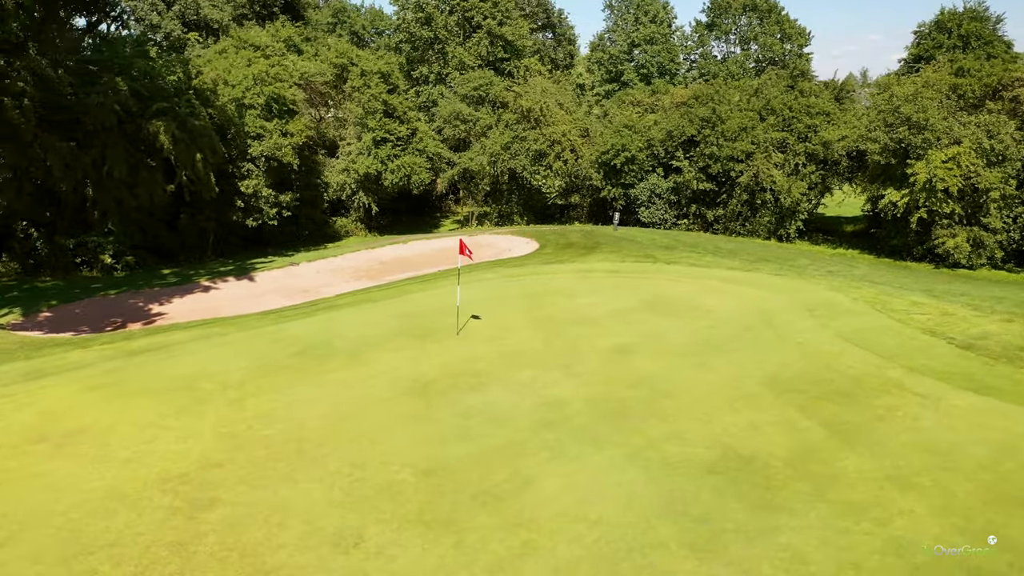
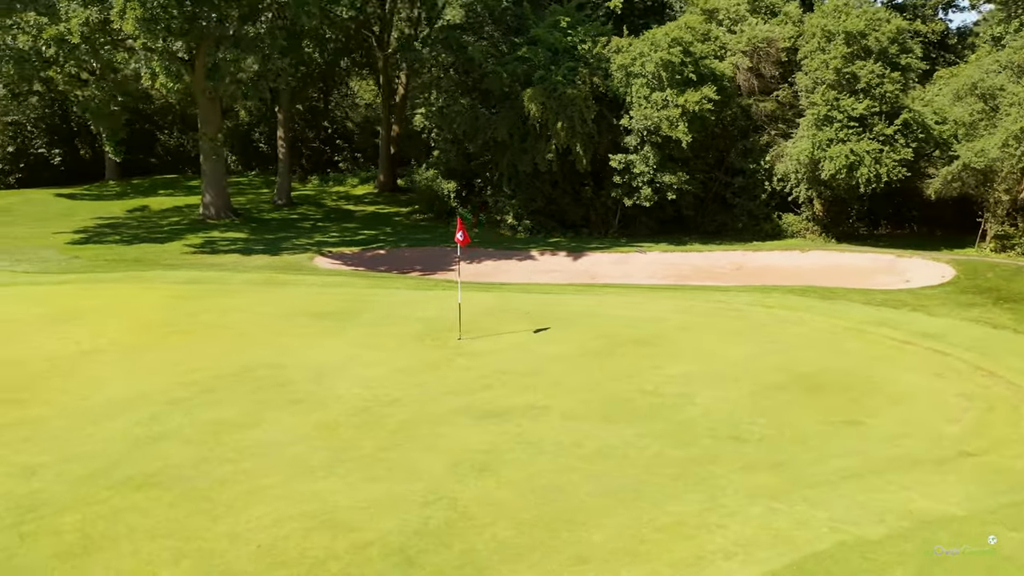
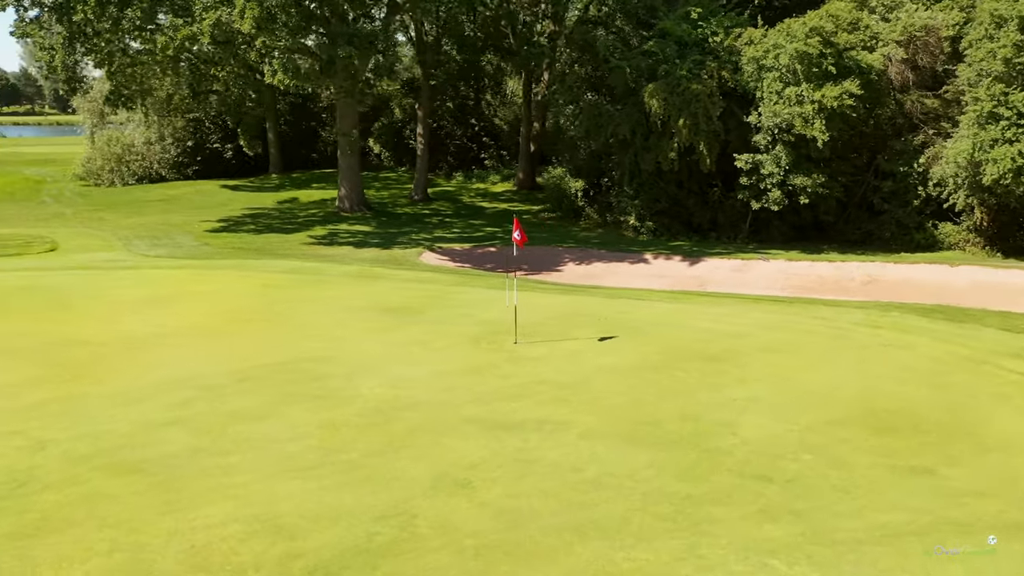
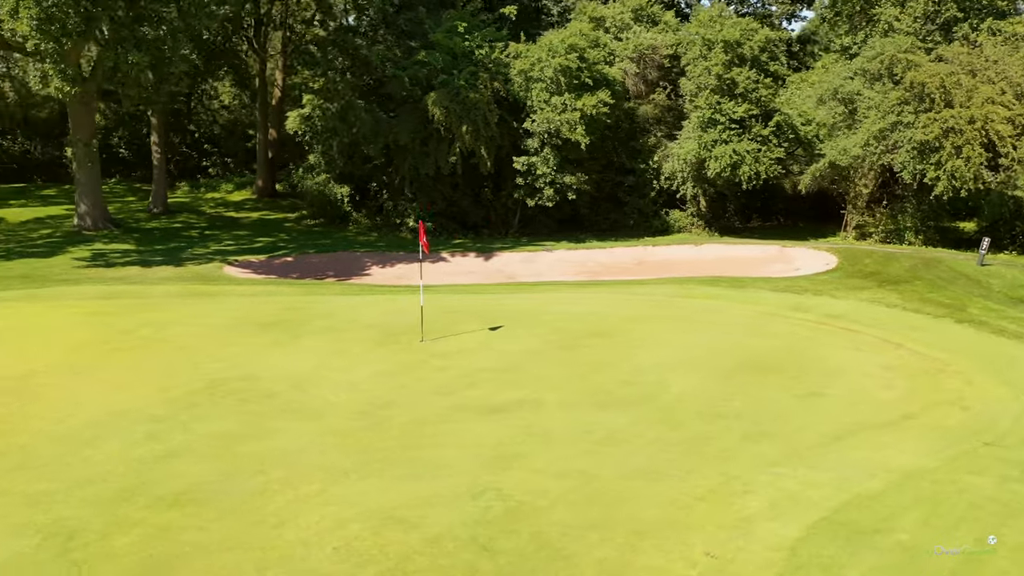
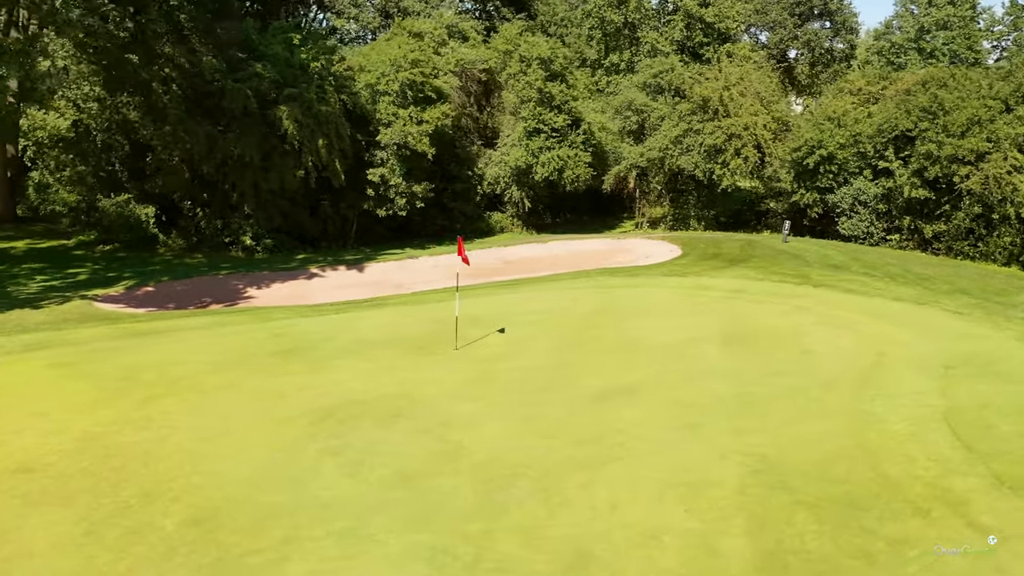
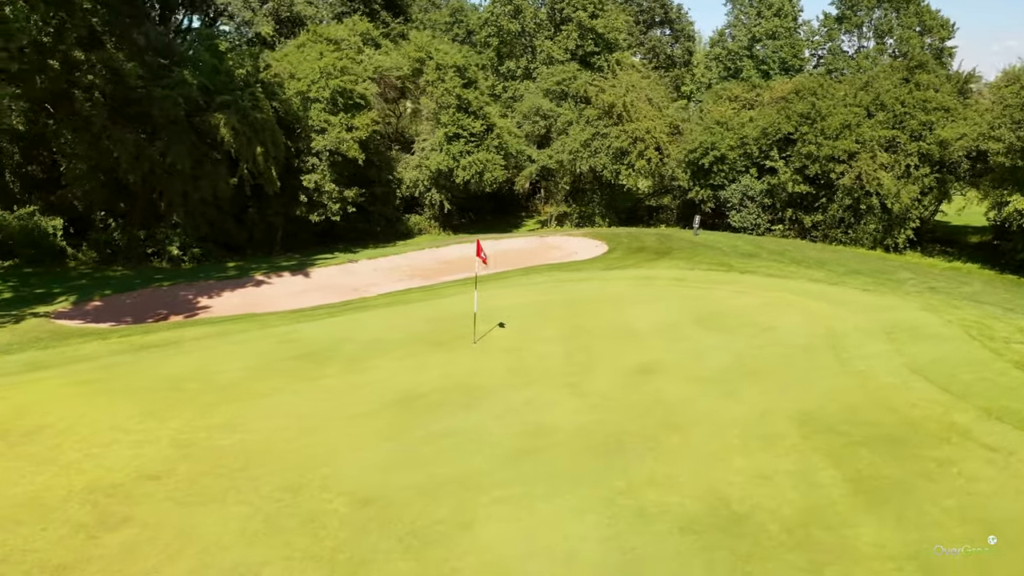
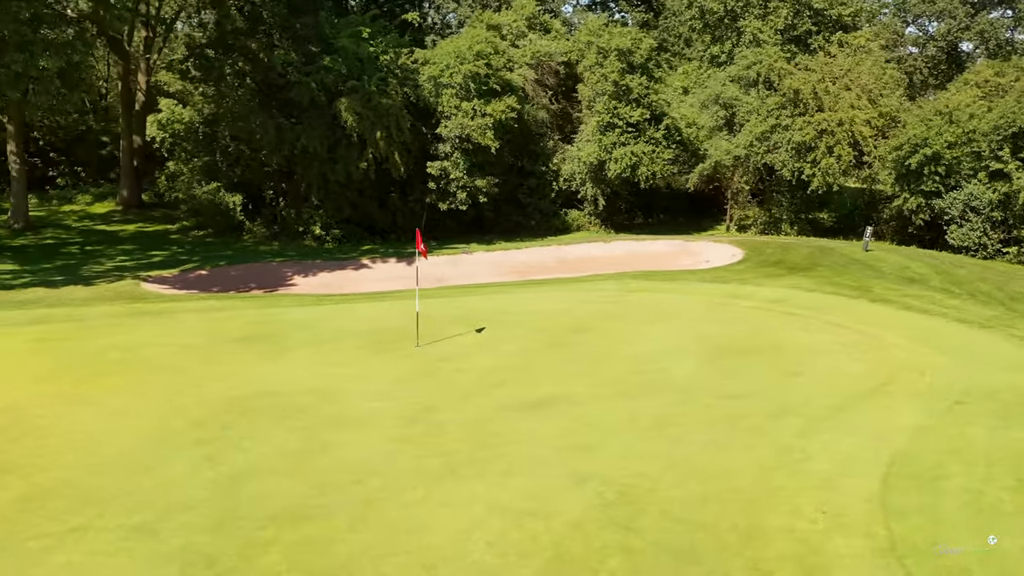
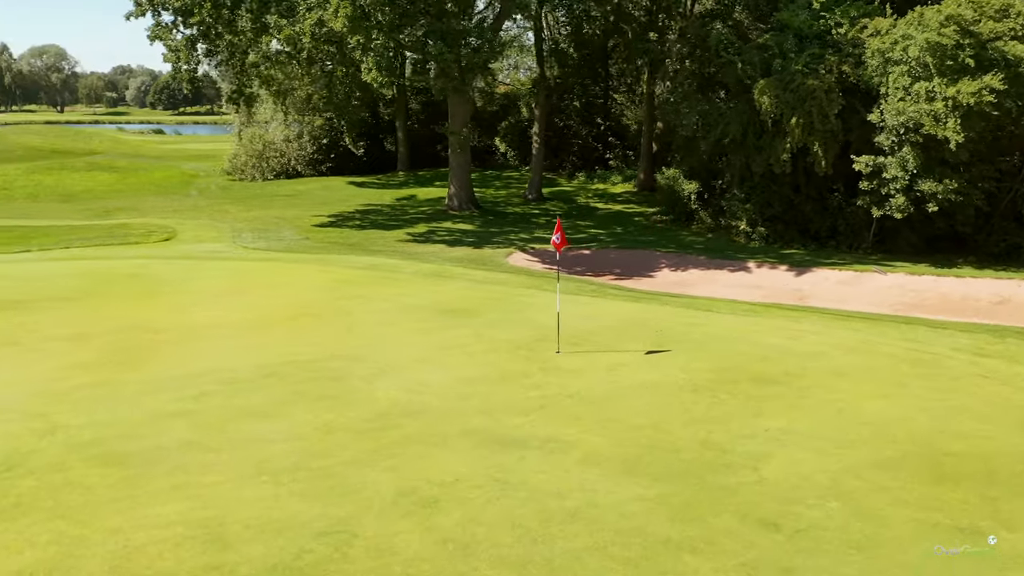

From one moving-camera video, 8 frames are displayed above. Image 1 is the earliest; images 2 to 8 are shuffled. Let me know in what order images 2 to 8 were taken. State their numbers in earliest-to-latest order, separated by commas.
6, 5, 7, 4, 2, 3, 8
